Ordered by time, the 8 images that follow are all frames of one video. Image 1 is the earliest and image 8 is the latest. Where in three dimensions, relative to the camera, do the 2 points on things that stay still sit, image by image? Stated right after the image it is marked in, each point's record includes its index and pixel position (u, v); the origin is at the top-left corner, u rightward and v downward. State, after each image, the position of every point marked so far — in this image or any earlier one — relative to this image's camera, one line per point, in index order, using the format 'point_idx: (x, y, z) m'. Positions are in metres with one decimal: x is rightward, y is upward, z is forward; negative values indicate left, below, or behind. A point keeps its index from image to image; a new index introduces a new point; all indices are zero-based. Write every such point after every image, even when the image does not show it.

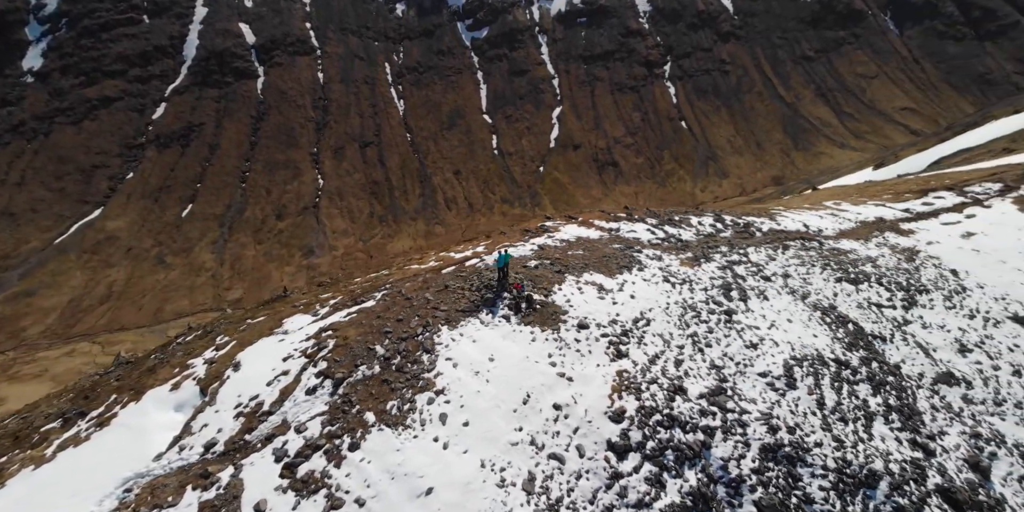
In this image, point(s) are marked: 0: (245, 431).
0: (-4.1, -2.7, +8.4) m
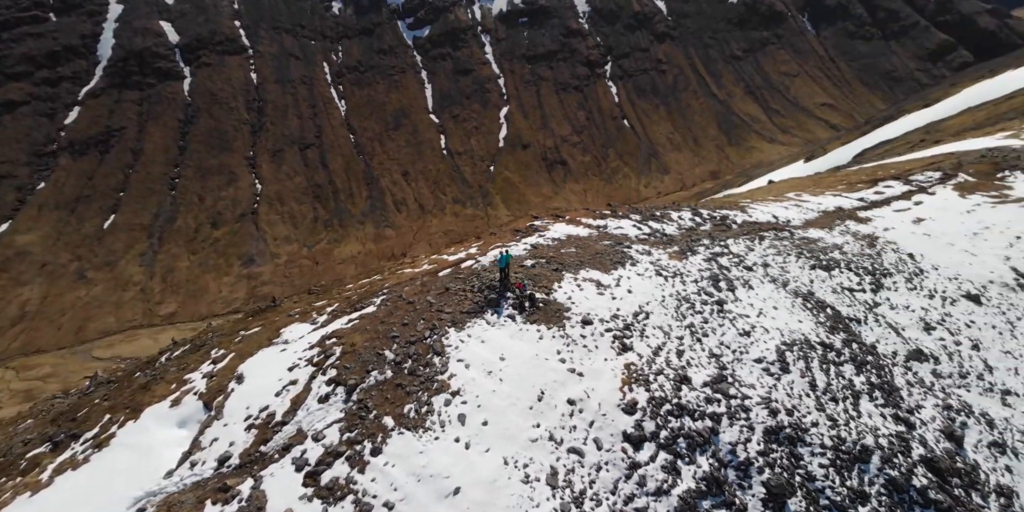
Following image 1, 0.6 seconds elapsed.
0: (-3.9, -2.8, +8.2) m
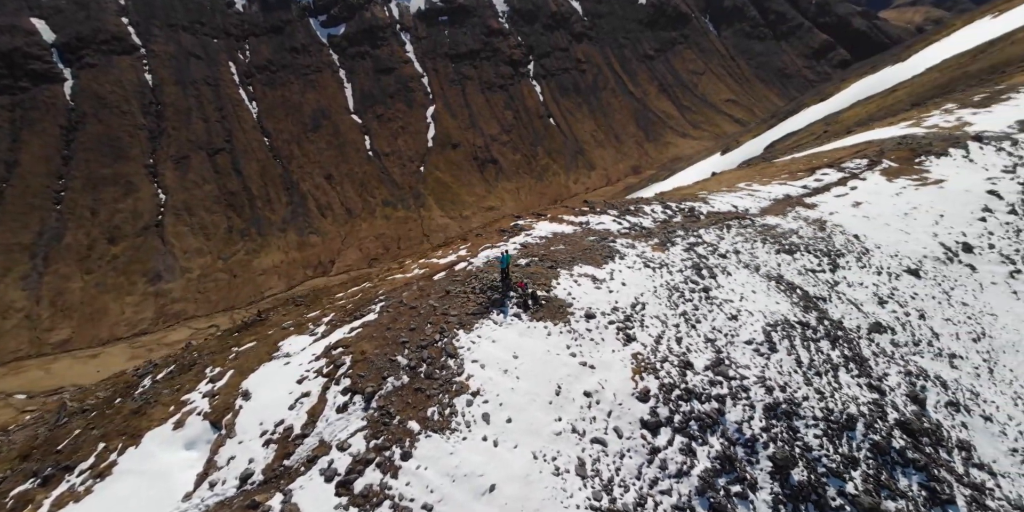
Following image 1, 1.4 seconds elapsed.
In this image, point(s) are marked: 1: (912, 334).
0: (-3.5, -3.0, +8.1) m
1: (+11.2, -2.2, +15.1) m
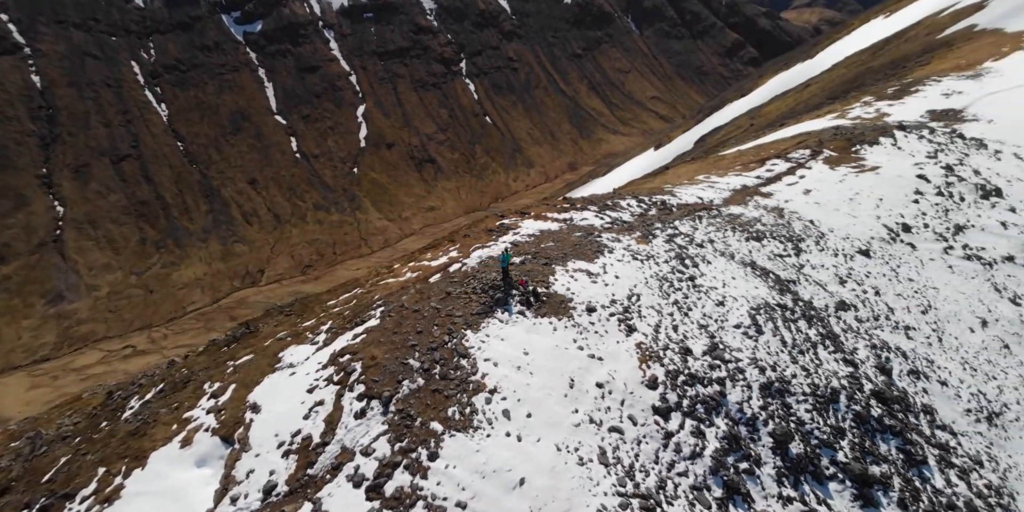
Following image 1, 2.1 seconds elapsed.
0: (-3.1, -3.2, +8.0) m
1: (+10.9, -1.6, +16.2) m
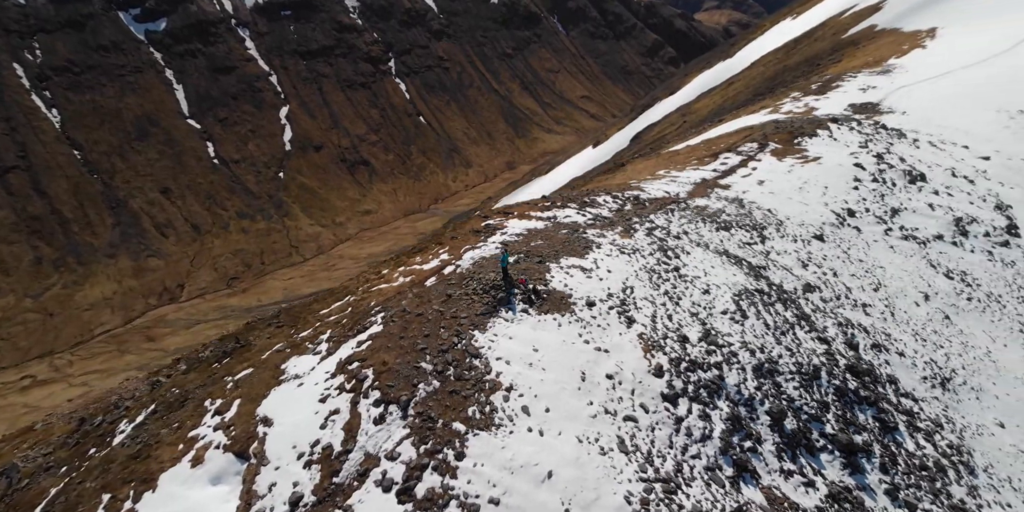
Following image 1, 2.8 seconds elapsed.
0: (-2.7, -3.3, +8.0) m
1: (+10.5, -1.1, +17.3) m
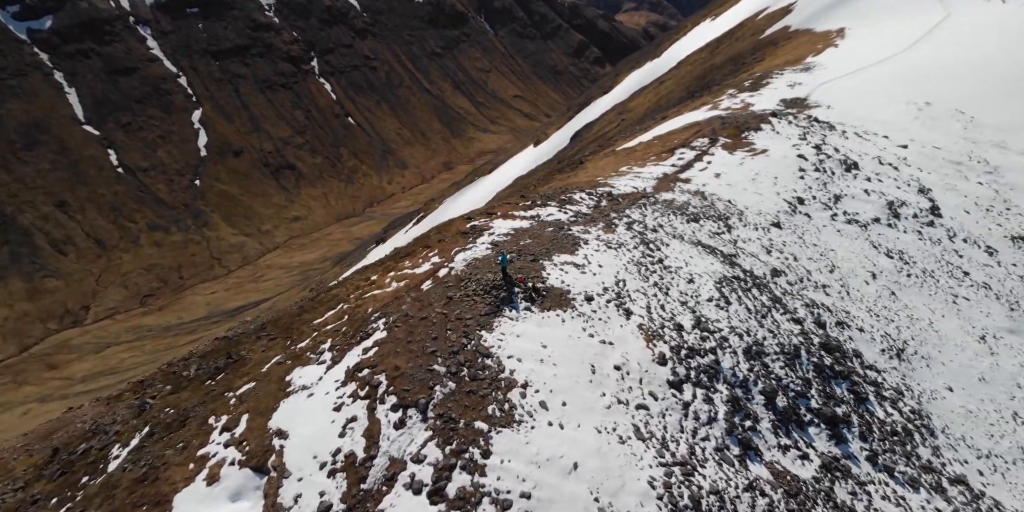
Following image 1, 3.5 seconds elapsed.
0: (-2.3, -3.4, +8.0) m
1: (+9.9, -0.6, +18.4) m
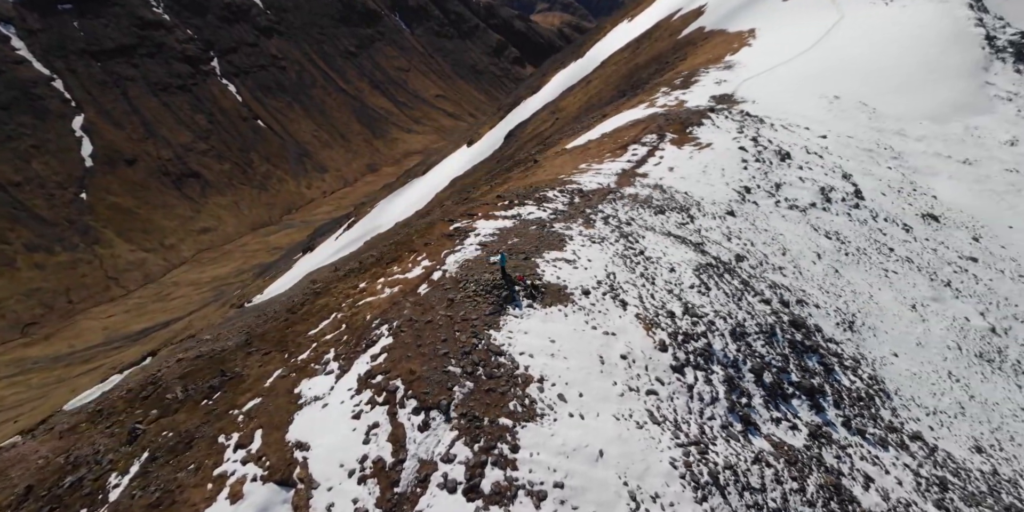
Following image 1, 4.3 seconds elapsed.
0: (-1.8, -3.5, +8.1) m
1: (+9.2, -0.1, +19.6) m
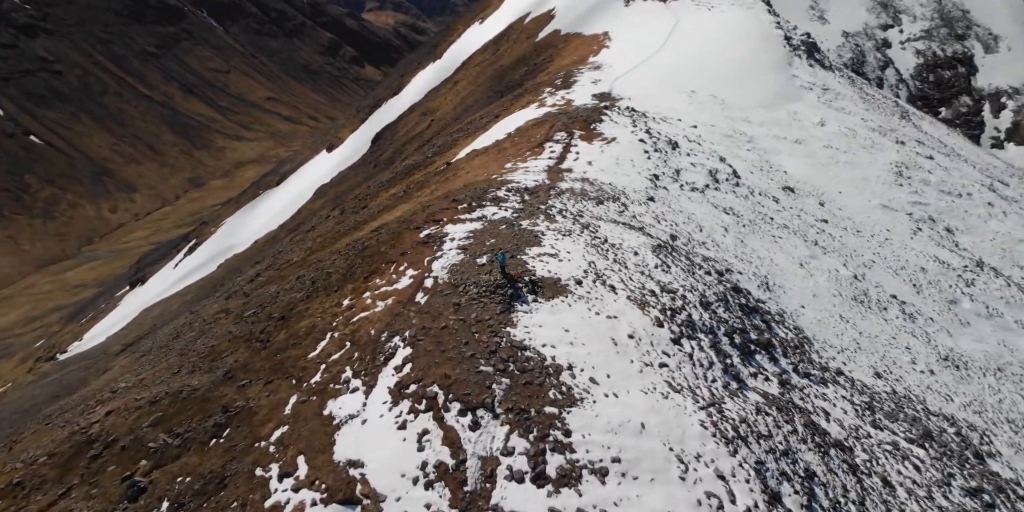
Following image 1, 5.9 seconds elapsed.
0: (-0.8, -3.7, +8.5) m
1: (+7.4, +0.8, +21.8) m
